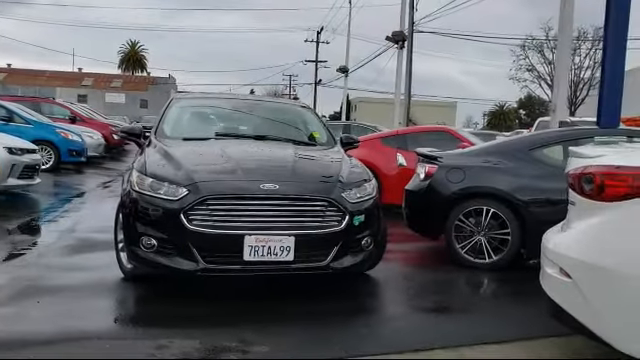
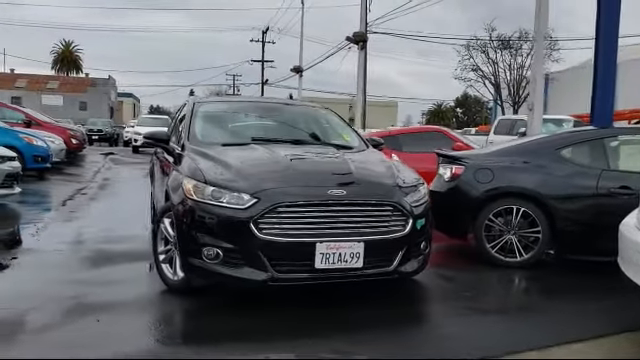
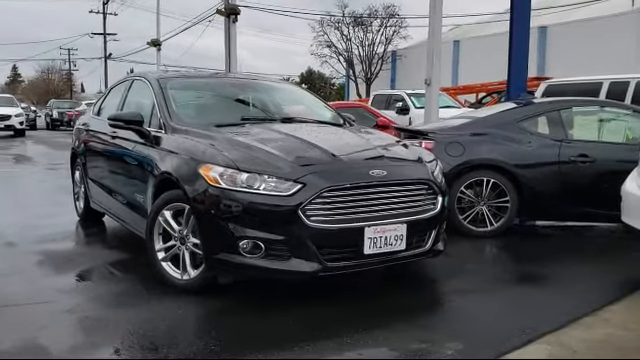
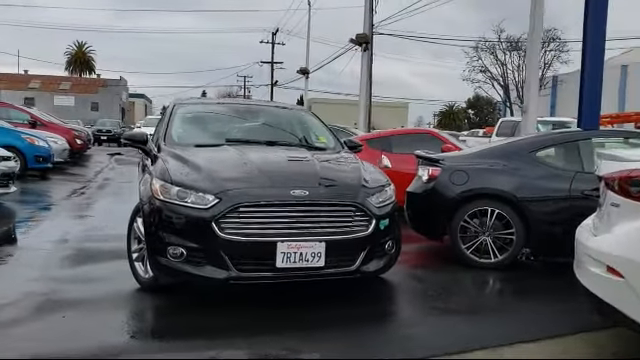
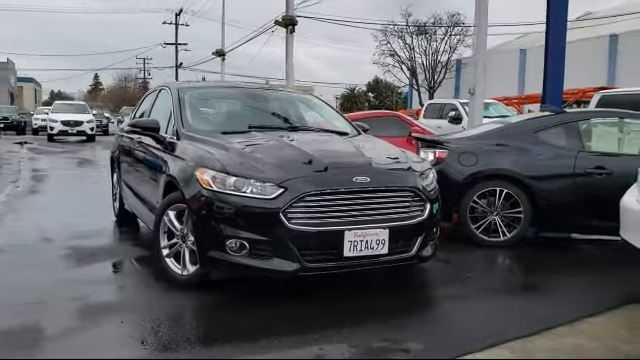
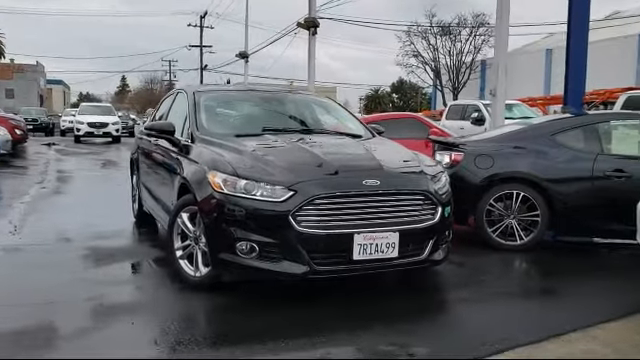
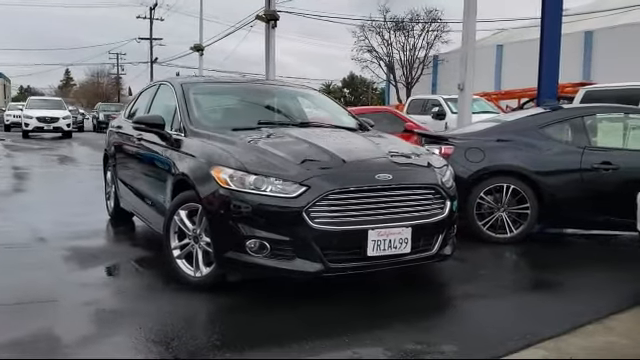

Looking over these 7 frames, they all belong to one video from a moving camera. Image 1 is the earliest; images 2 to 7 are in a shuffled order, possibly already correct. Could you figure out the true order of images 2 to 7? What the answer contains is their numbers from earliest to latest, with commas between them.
4, 2, 6, 5, 7, 3
